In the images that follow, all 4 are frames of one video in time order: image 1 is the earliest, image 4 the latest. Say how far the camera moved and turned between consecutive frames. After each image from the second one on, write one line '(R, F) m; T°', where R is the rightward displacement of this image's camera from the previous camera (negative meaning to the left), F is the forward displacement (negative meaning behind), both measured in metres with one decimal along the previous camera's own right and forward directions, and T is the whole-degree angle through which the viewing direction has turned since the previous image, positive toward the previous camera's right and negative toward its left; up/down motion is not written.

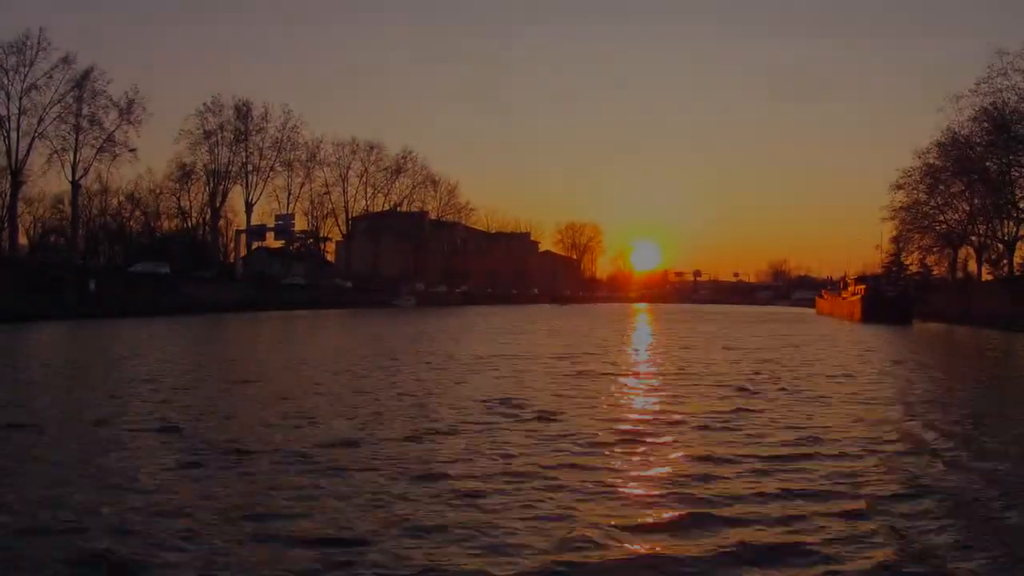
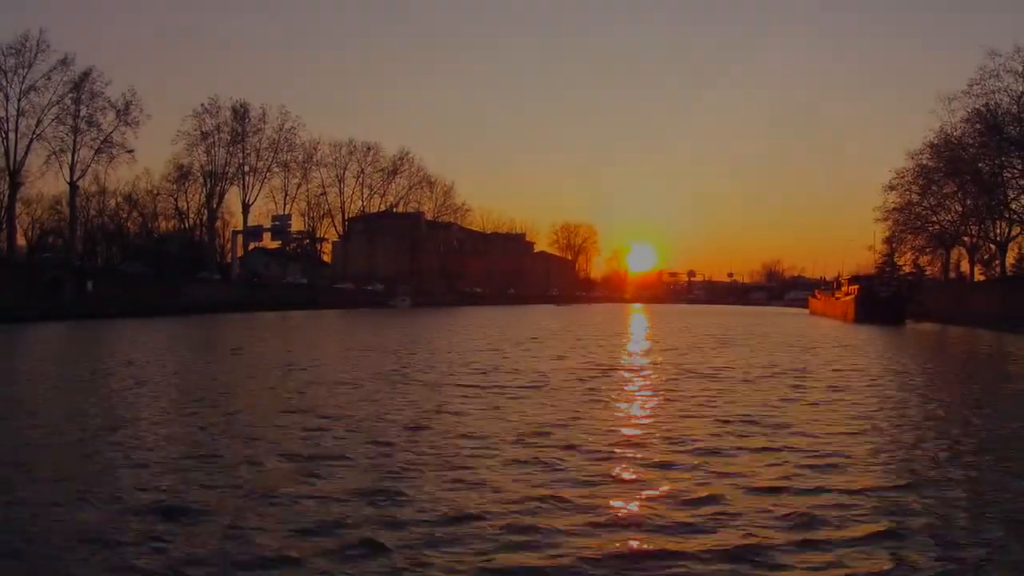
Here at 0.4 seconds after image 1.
(-0.3, +0.2) m; +1°
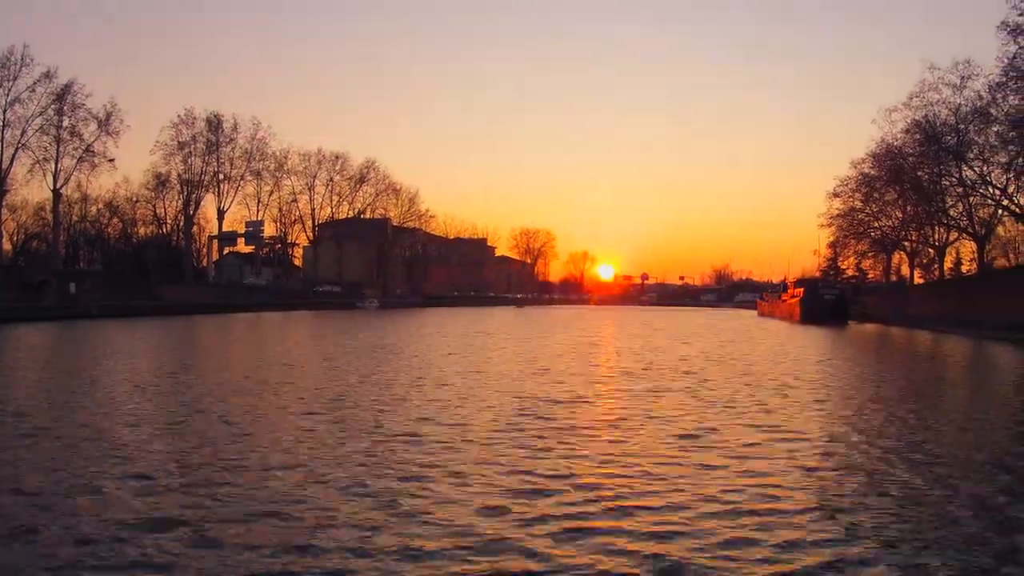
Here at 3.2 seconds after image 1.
(0.0, -0.9) m; +2°
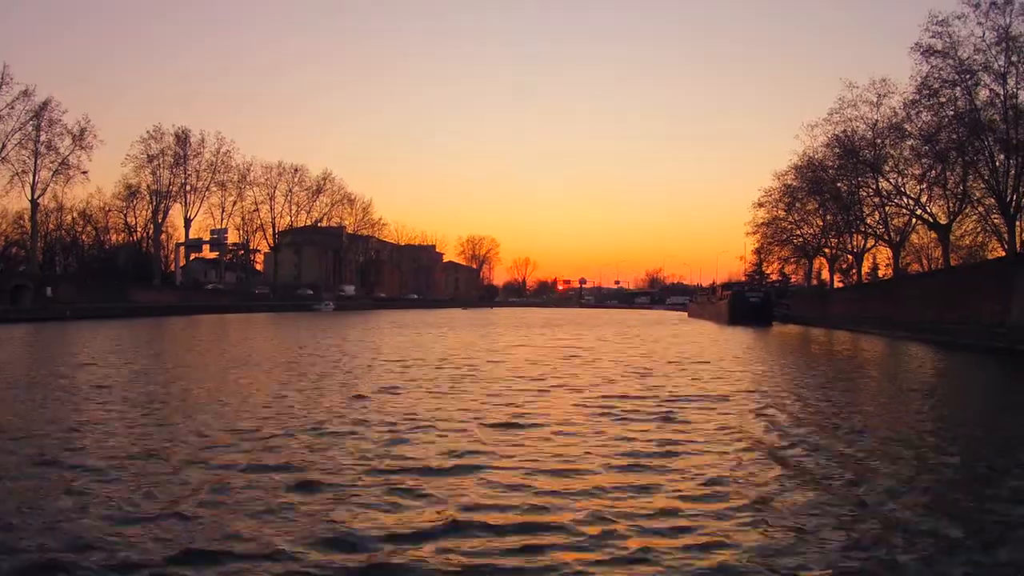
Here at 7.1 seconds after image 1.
(0.0, -1.3) m; +3°
